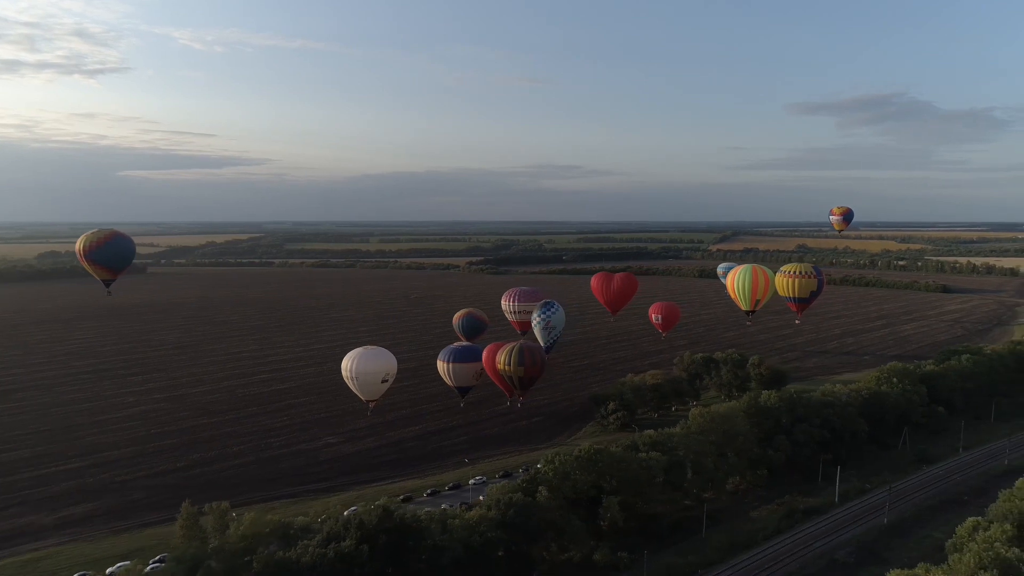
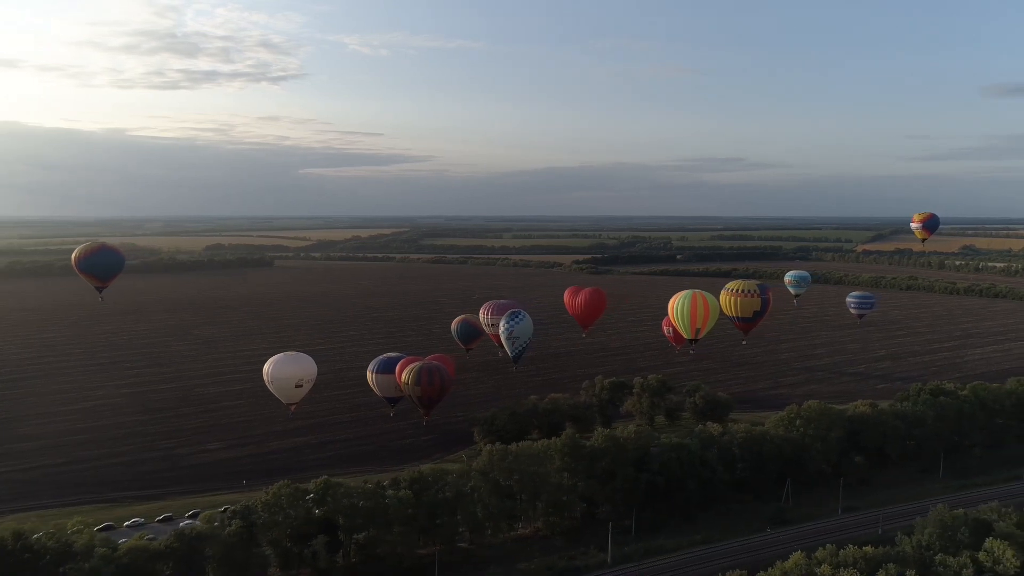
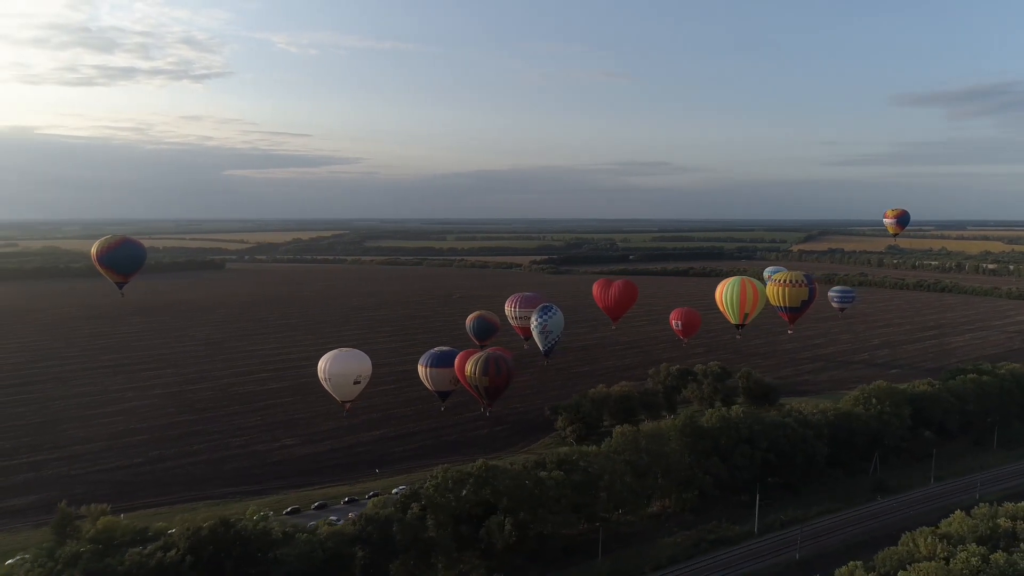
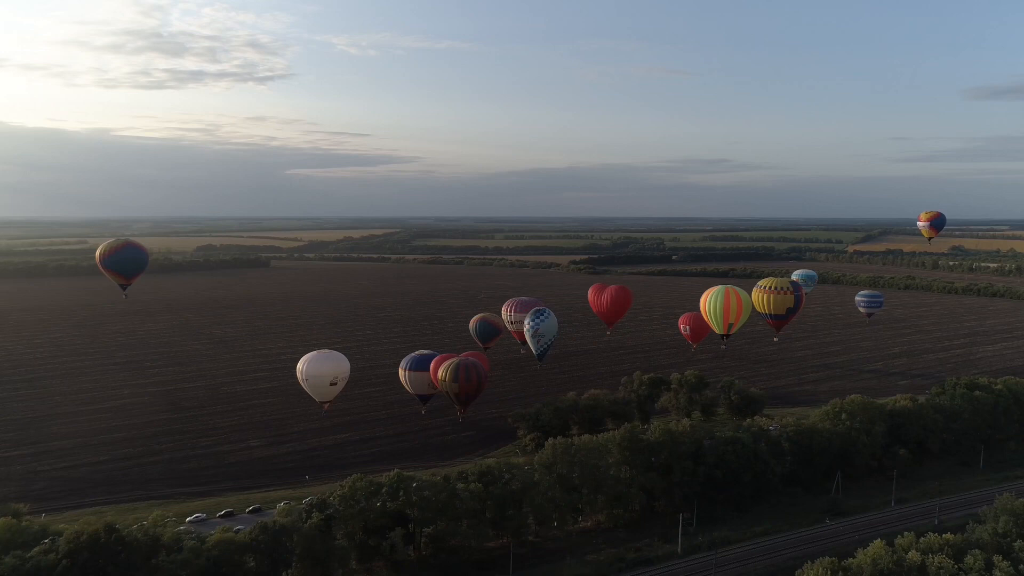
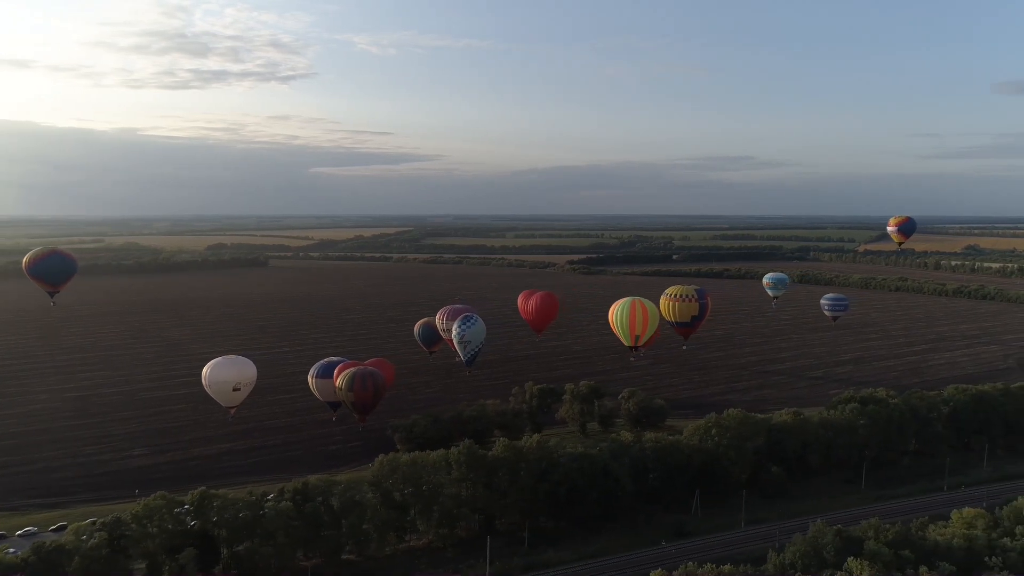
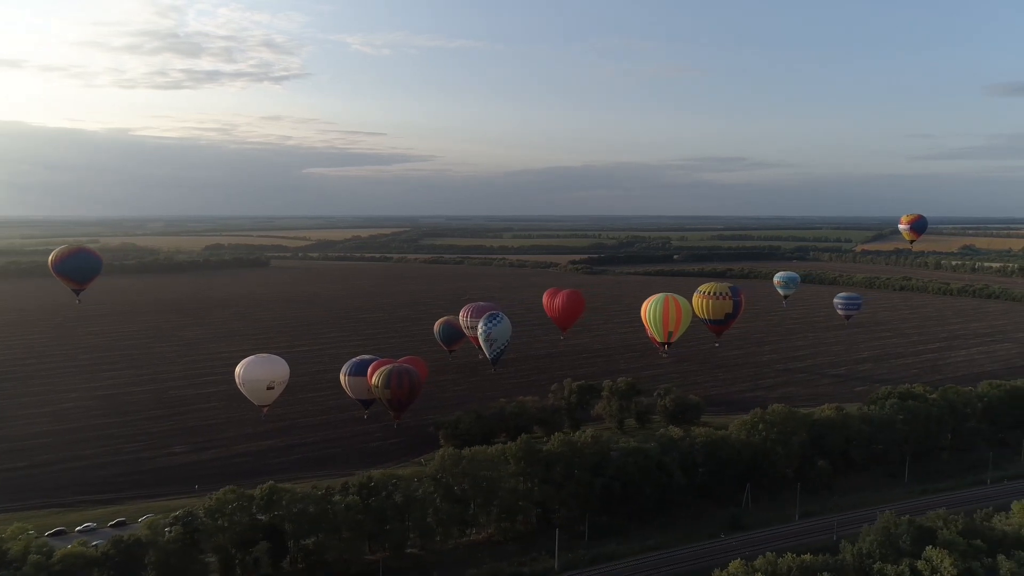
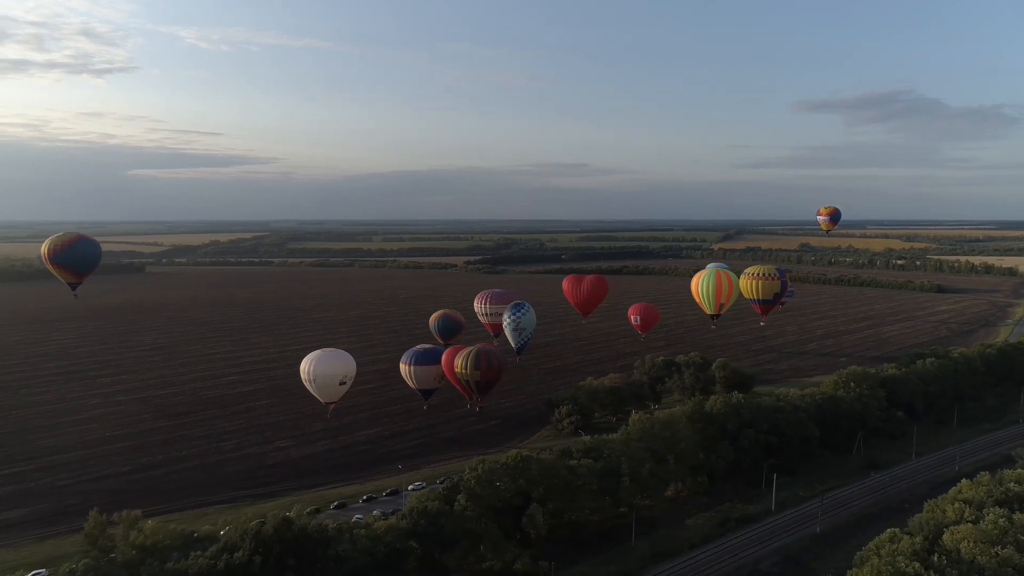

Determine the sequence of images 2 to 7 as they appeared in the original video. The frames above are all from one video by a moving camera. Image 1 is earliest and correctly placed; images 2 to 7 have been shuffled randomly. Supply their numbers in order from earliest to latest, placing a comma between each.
7, 3, 4, 2, 6, 5
